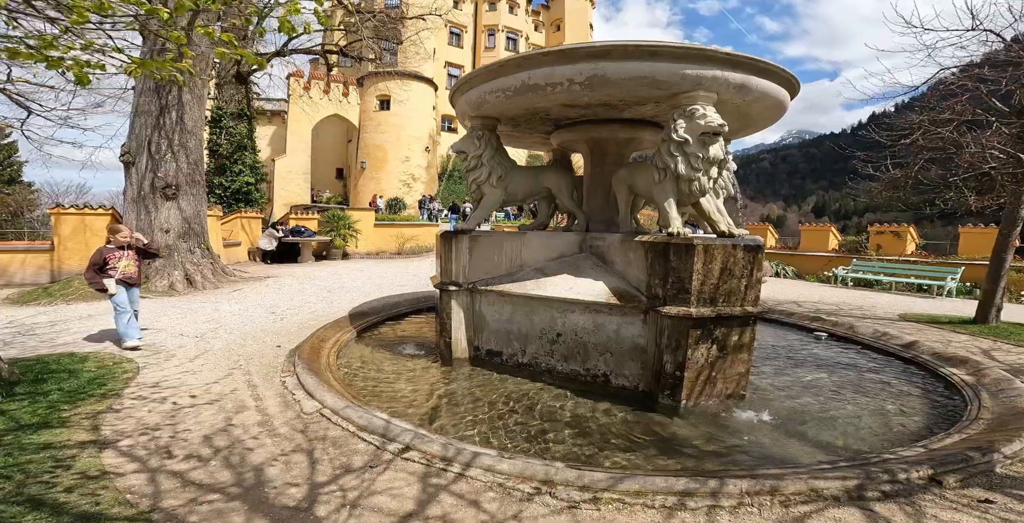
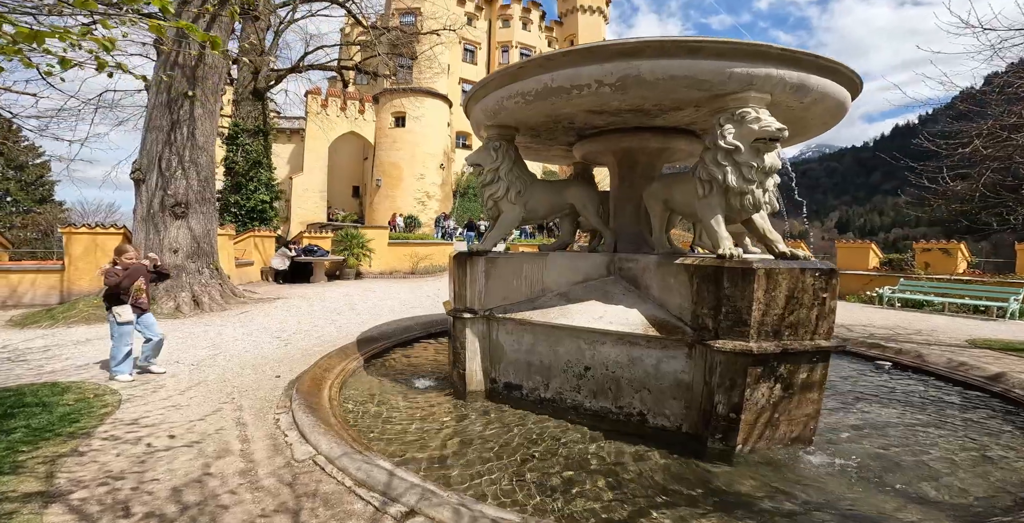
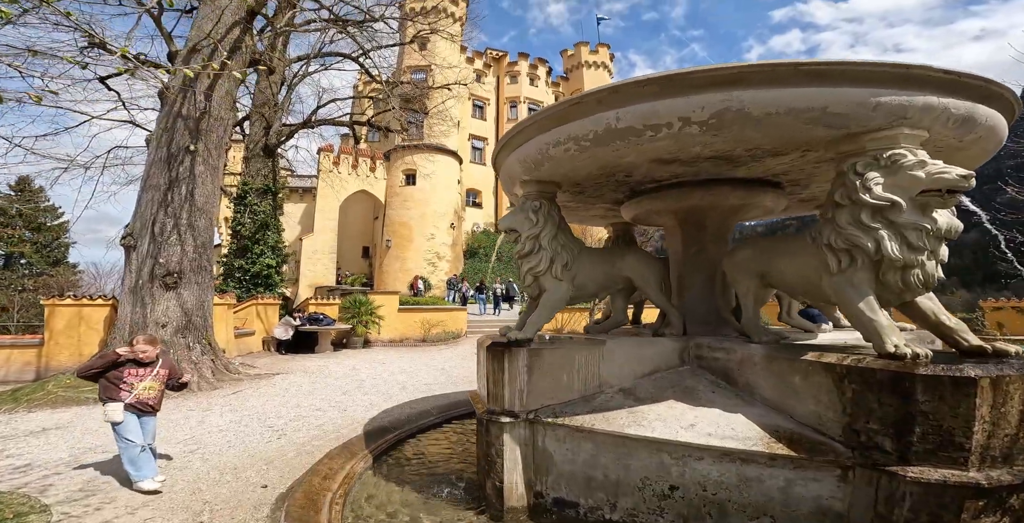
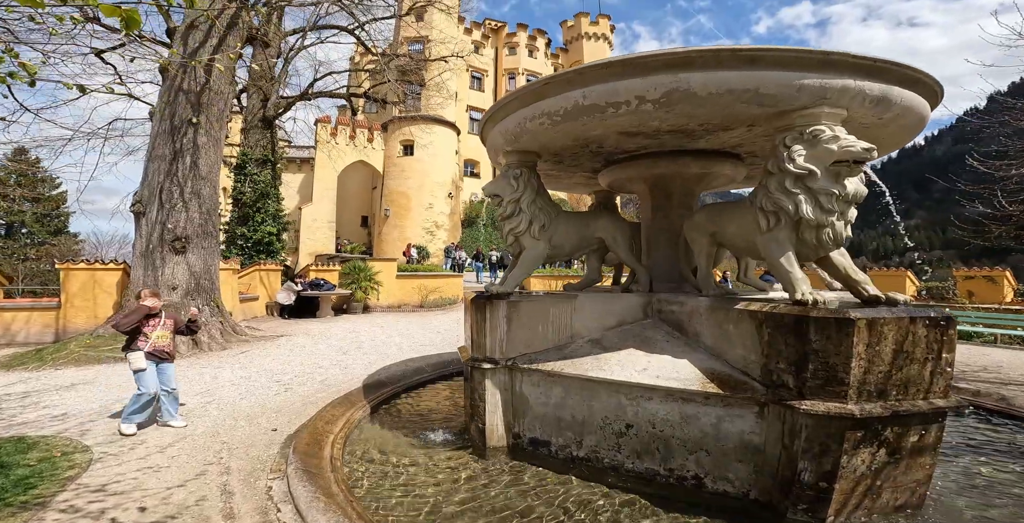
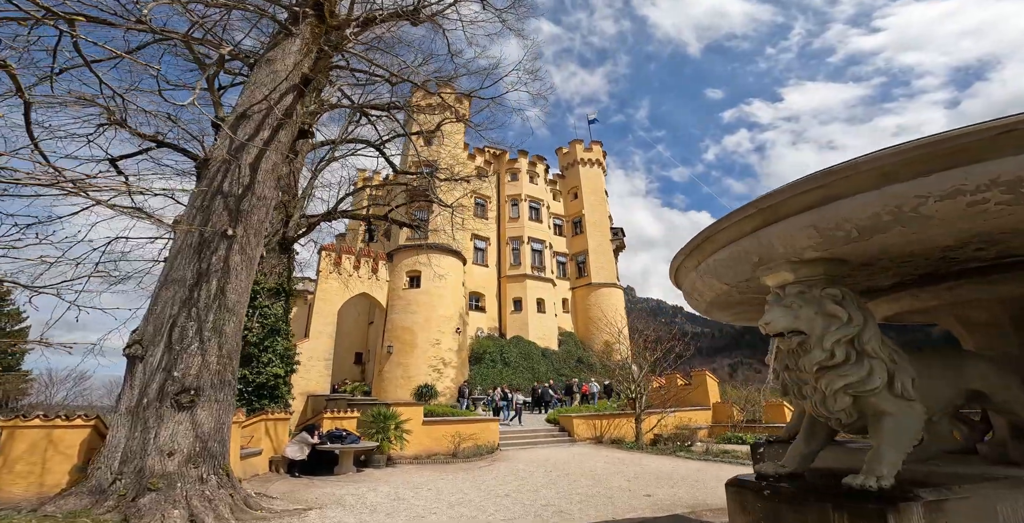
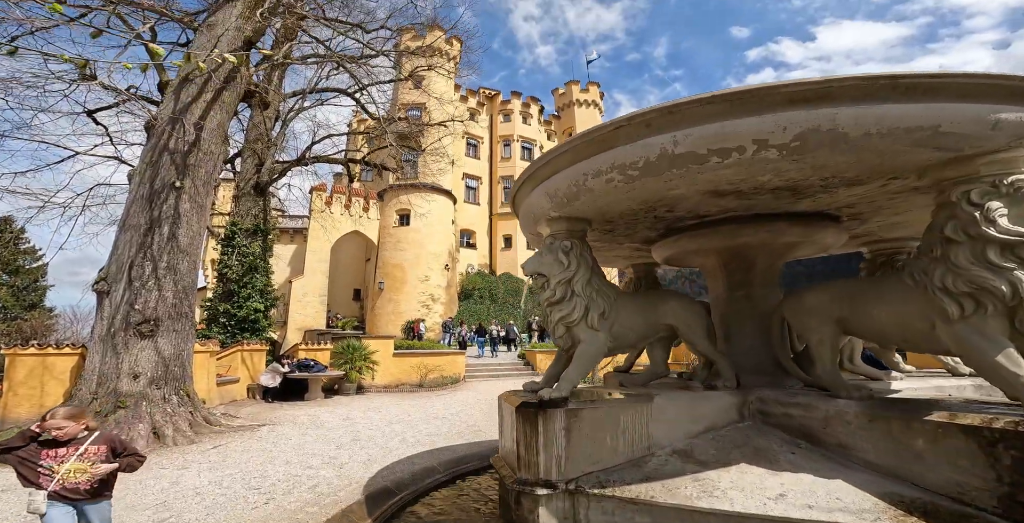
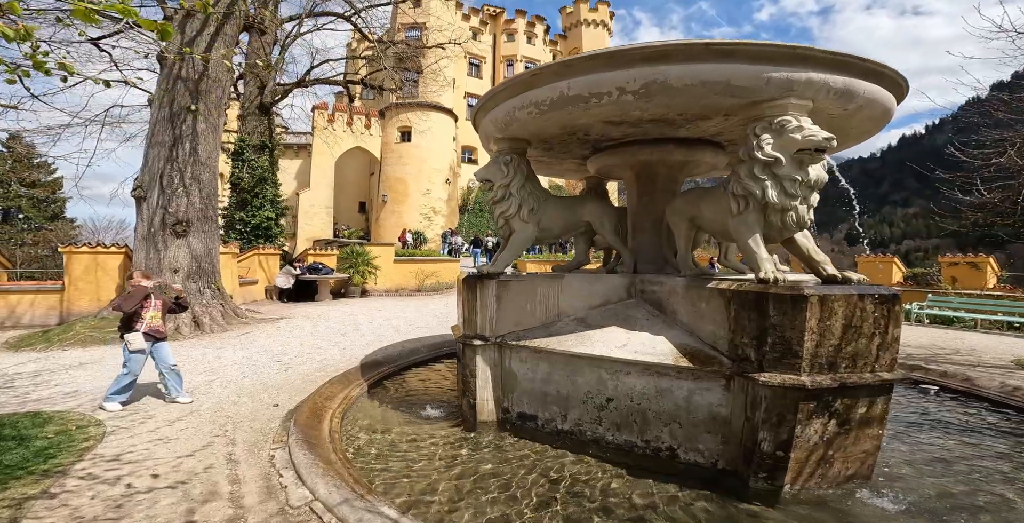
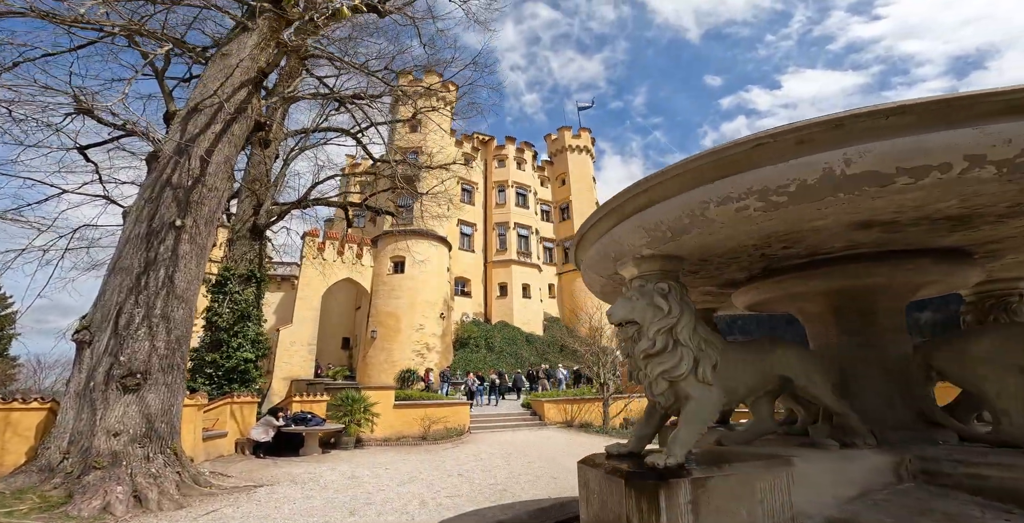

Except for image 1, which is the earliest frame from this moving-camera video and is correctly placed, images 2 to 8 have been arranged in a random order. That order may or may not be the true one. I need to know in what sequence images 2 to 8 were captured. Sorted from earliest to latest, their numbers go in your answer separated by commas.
2, 7, 4, 3, 6, 8, 5
